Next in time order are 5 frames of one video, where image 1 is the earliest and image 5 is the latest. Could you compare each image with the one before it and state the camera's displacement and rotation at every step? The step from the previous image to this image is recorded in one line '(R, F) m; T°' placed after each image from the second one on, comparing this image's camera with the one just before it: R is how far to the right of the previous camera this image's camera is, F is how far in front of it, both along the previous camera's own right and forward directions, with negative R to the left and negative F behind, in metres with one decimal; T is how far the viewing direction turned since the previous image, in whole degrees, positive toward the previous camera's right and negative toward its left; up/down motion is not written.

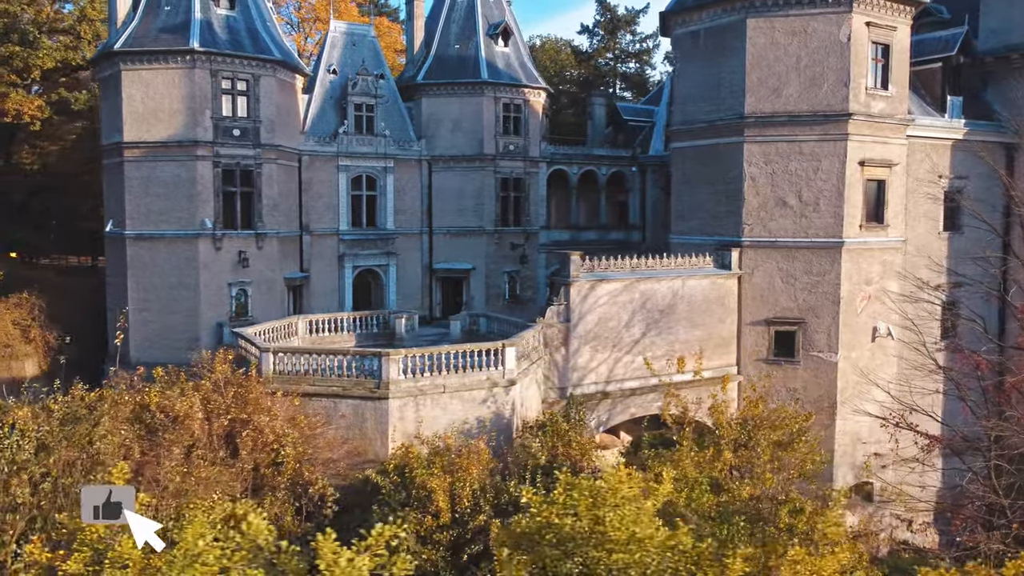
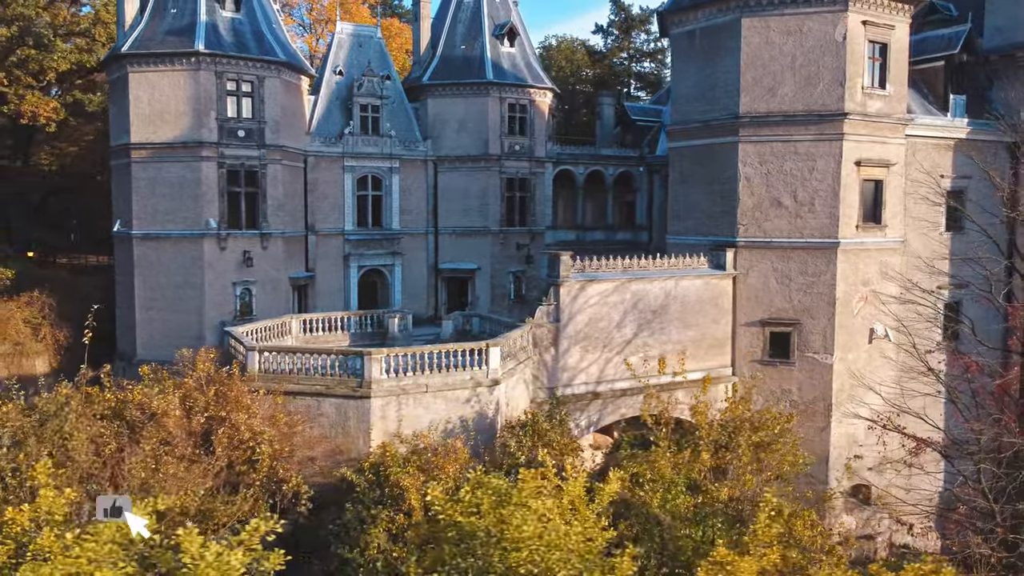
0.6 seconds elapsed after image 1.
(+0.6, 0.0) m; -1°
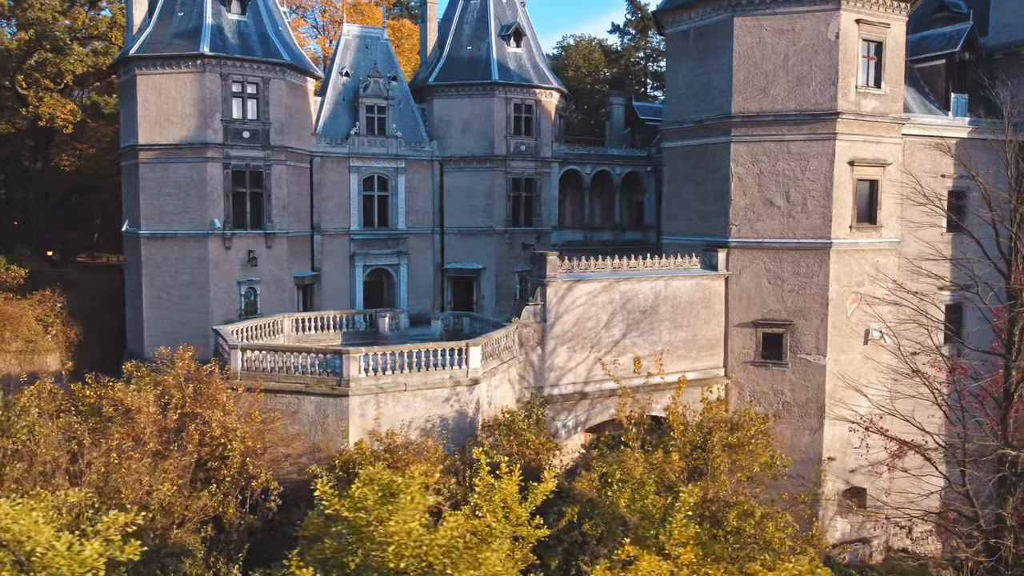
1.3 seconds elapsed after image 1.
(+0.8, -0.1) m; -2°
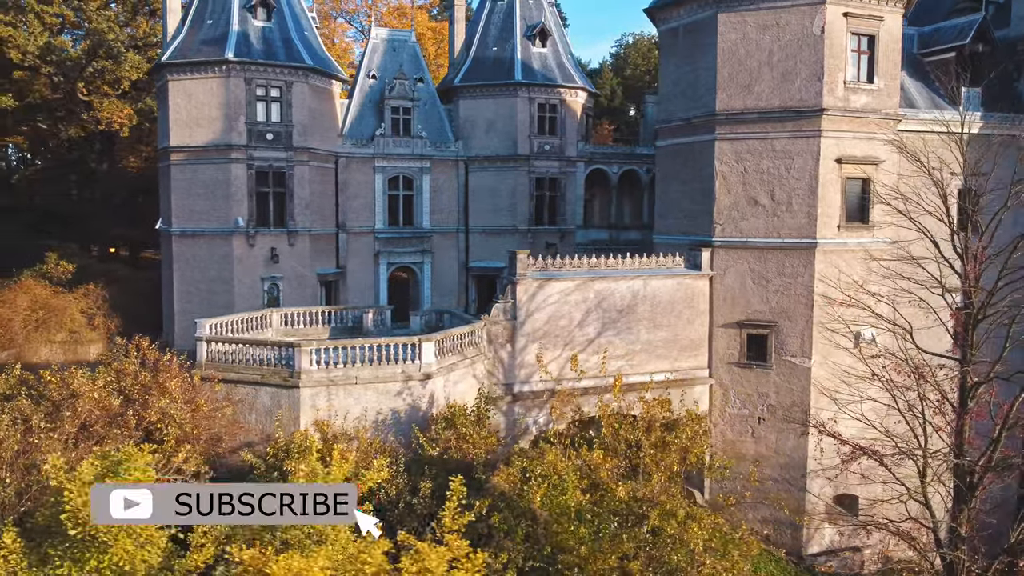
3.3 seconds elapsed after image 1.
(+2.2, -0.1) m; -5°
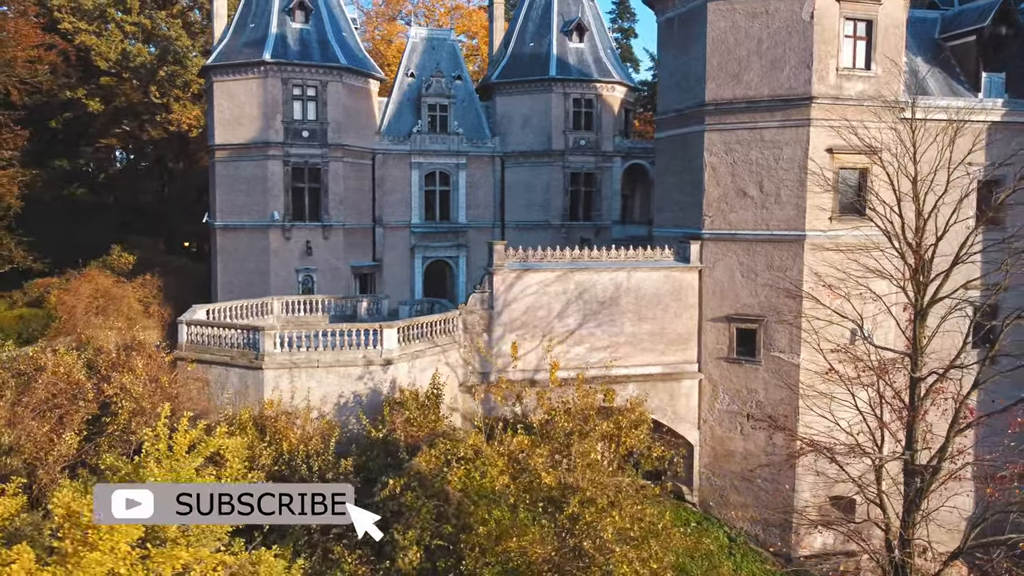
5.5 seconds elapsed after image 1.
(+2.4, -0.1) m; -7°
